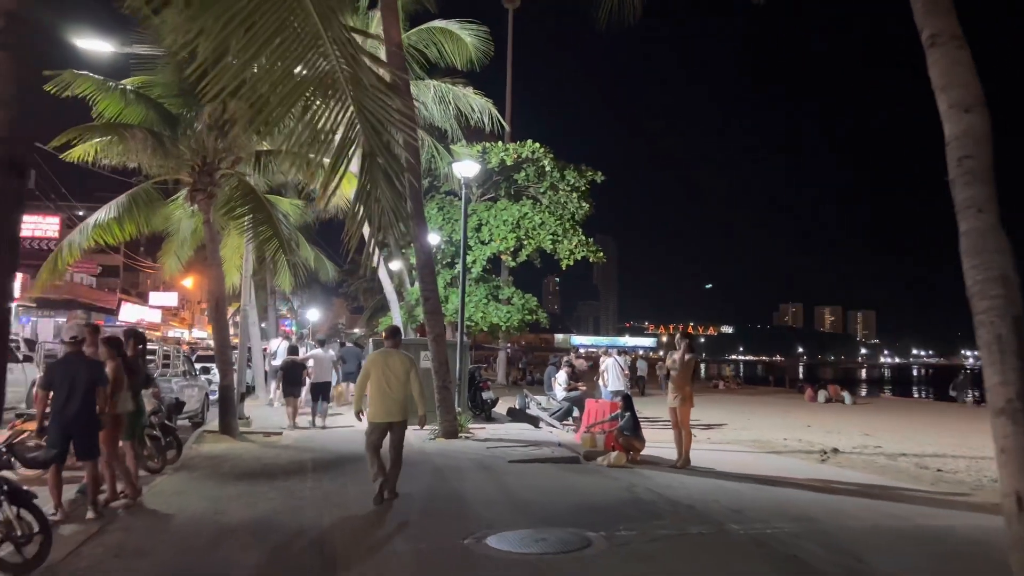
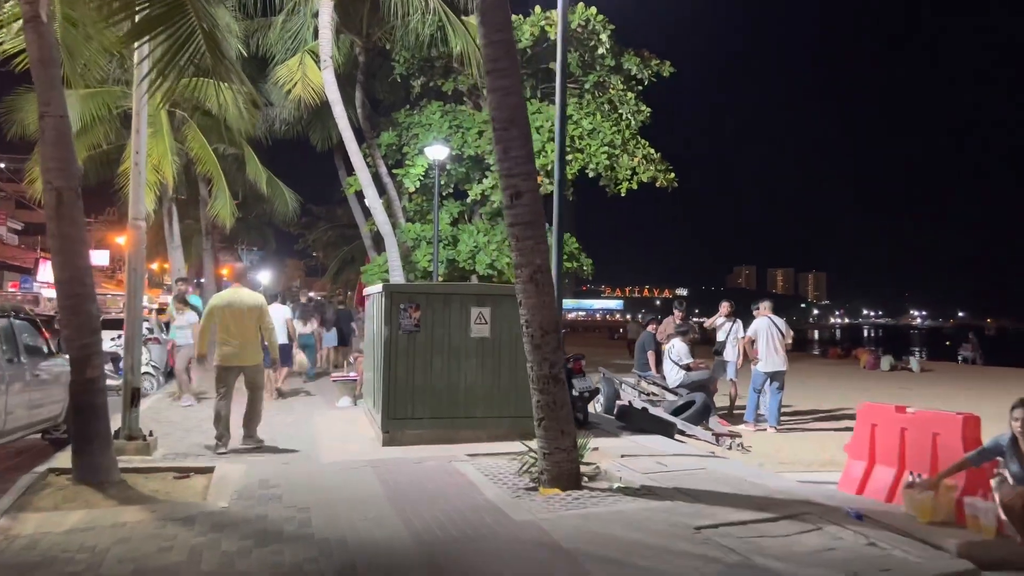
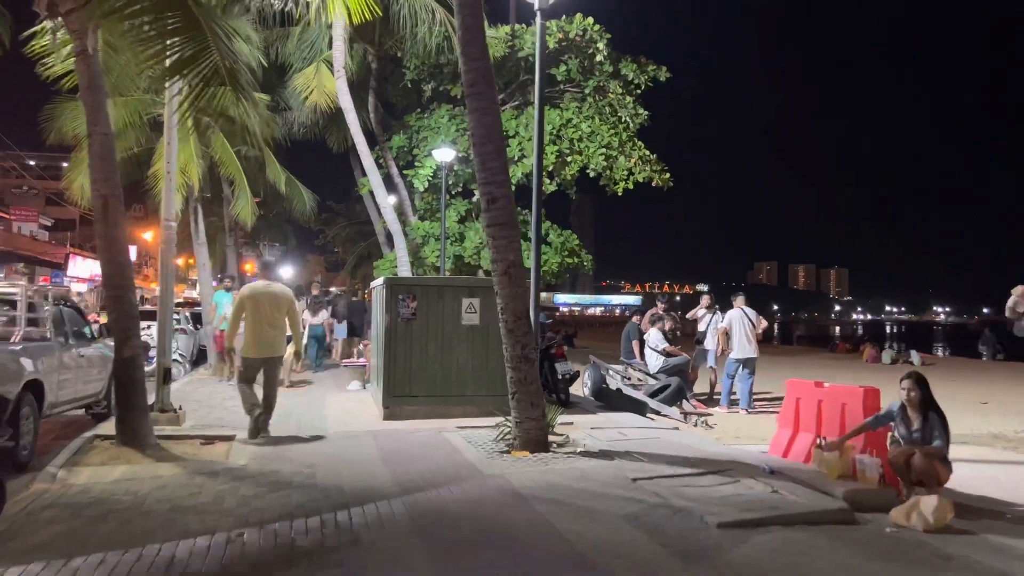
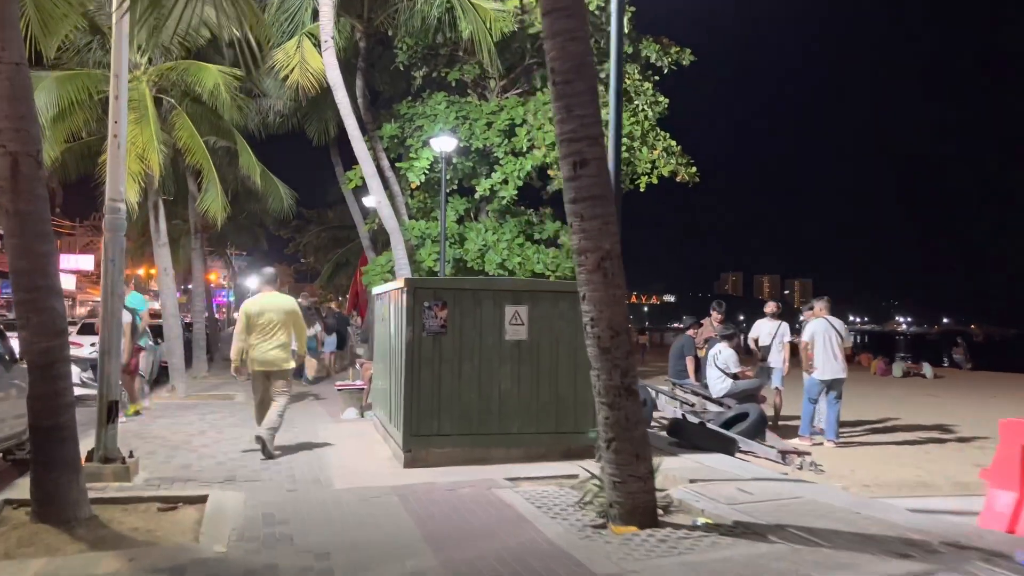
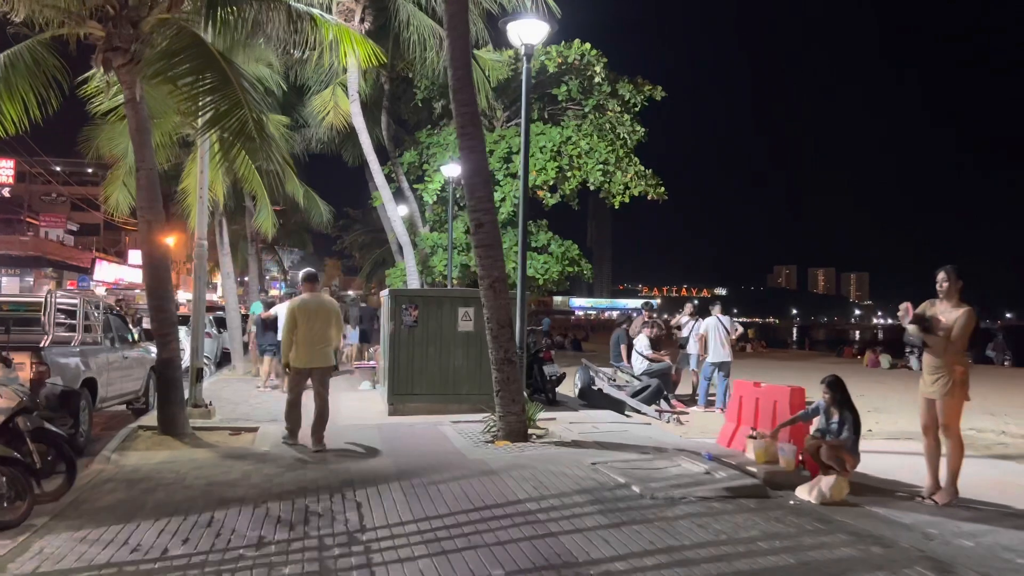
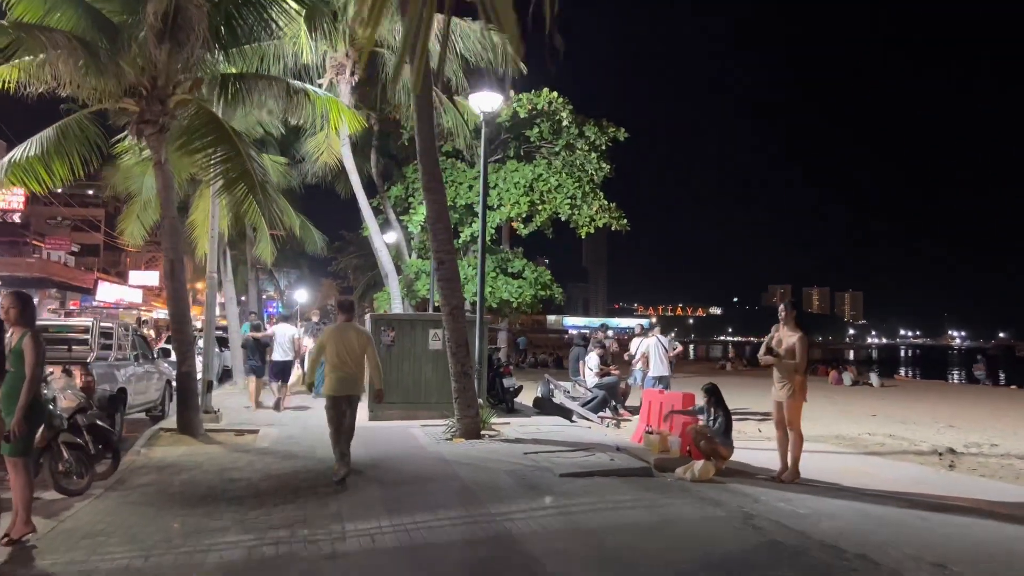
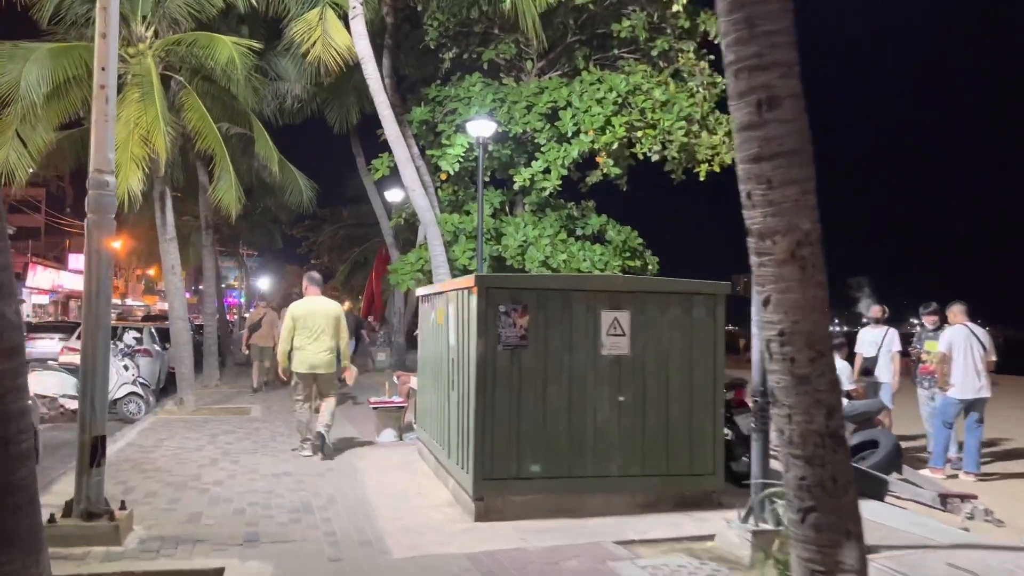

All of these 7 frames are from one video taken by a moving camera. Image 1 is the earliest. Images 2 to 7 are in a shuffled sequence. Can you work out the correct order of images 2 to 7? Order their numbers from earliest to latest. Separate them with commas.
6, 5, 3, 2, 4, 7
